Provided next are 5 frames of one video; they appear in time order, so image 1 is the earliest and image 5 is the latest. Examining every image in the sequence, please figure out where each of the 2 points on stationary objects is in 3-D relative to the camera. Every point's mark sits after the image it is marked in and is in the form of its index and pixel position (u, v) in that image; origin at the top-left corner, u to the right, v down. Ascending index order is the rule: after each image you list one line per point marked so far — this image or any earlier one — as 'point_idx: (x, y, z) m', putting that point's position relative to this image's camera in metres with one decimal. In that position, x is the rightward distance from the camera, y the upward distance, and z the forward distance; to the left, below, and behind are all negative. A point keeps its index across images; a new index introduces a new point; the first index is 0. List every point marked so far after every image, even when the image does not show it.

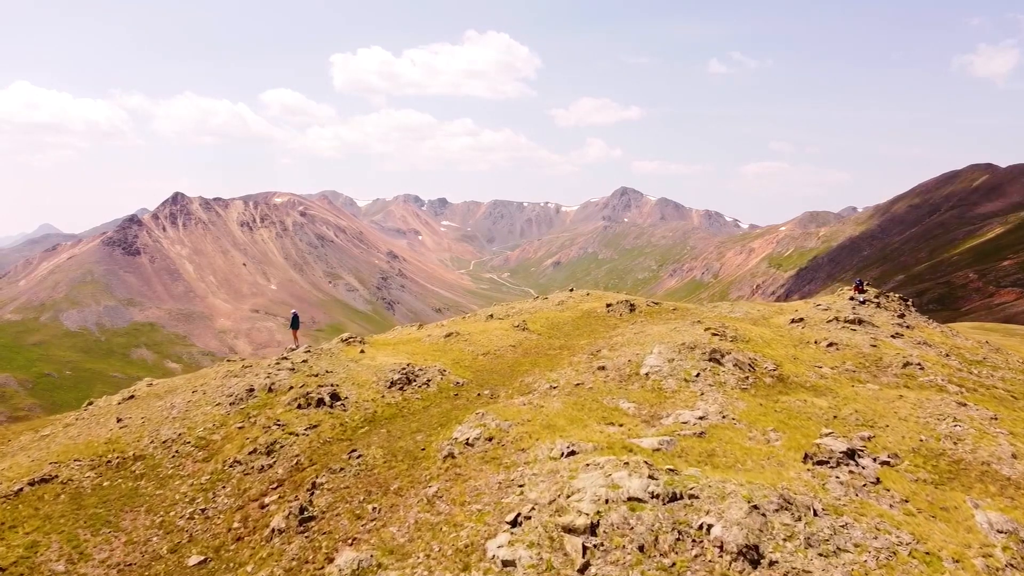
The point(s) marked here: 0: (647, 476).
0: (+4.5, -6.3, +17.1) m
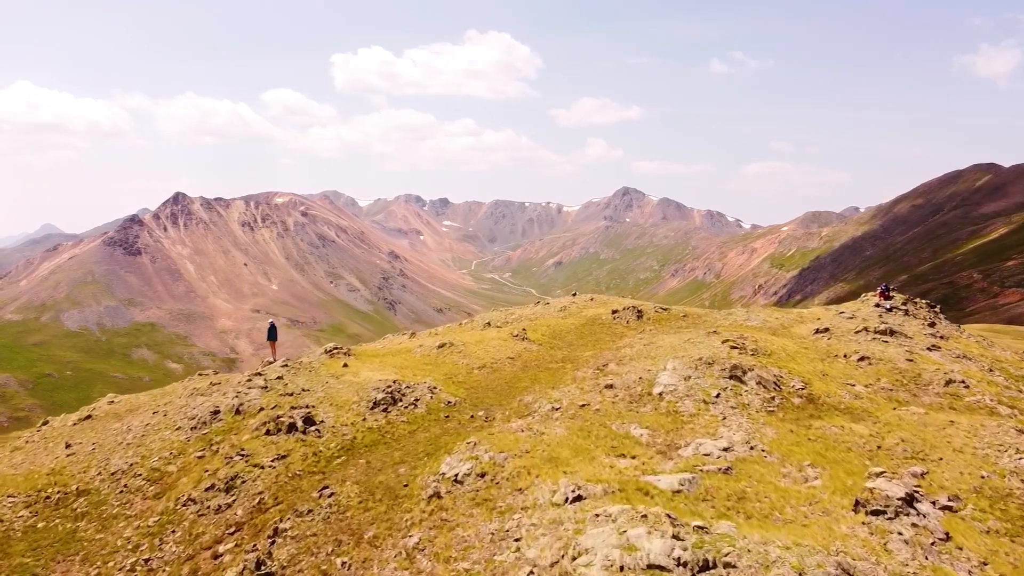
0: (+4.3, -6.7, +14.2) m
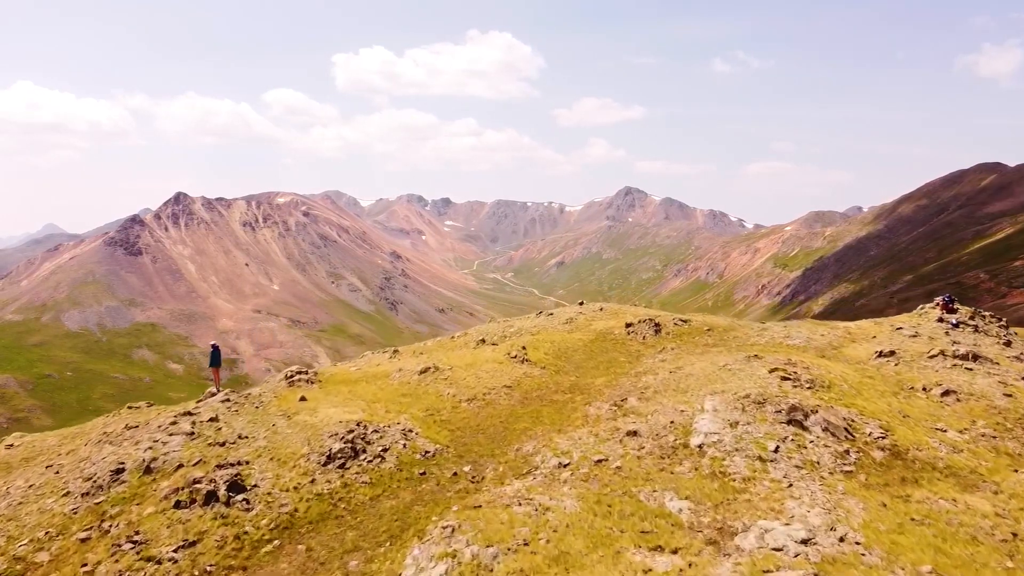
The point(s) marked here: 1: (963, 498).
0: (+4.1, -7.4, +8.7) m
1: (+13.7, -6.3, +15.9) m
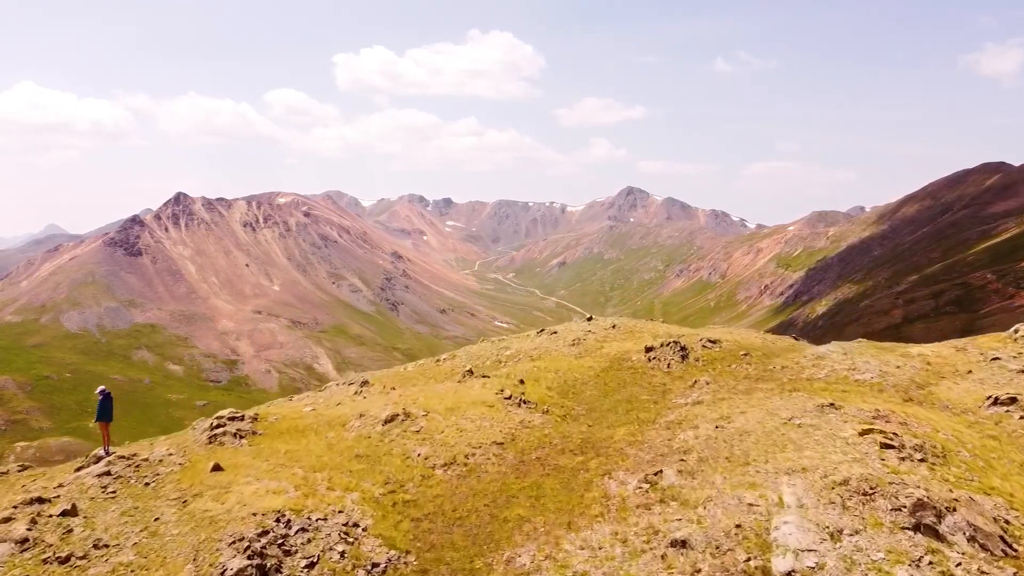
0: (+3.8, -8.3, +2.3) m
1: (+13.4, -7.3, +9.4) m
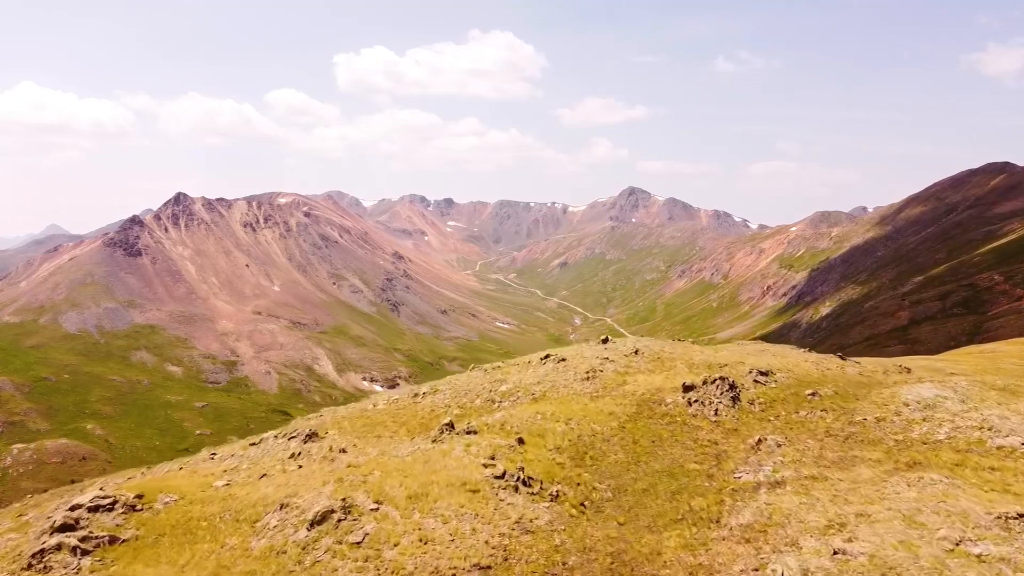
0: (+3.5, -9.2, -5.0) m
1: (+13.1, -8.1, +2.2) m
